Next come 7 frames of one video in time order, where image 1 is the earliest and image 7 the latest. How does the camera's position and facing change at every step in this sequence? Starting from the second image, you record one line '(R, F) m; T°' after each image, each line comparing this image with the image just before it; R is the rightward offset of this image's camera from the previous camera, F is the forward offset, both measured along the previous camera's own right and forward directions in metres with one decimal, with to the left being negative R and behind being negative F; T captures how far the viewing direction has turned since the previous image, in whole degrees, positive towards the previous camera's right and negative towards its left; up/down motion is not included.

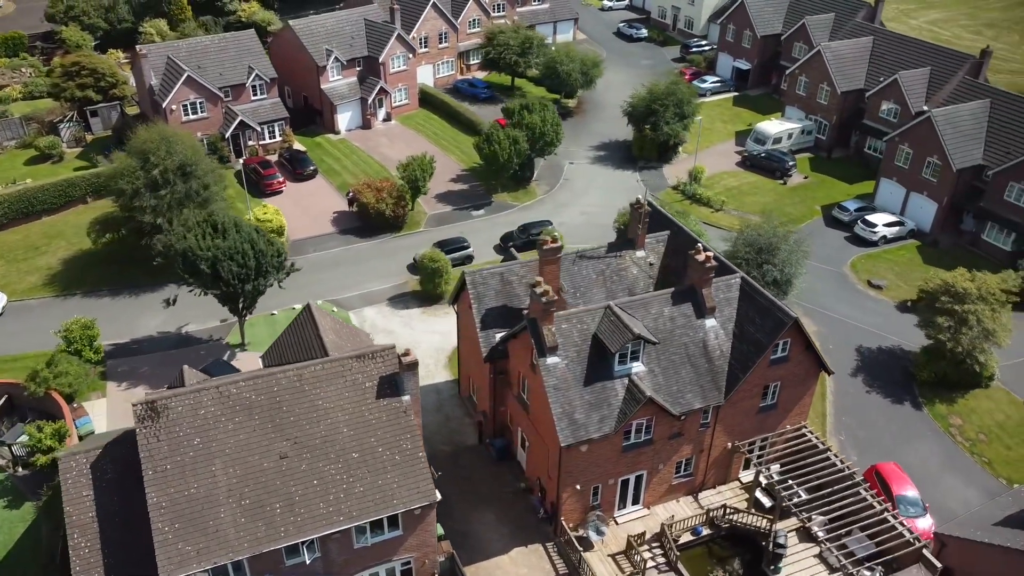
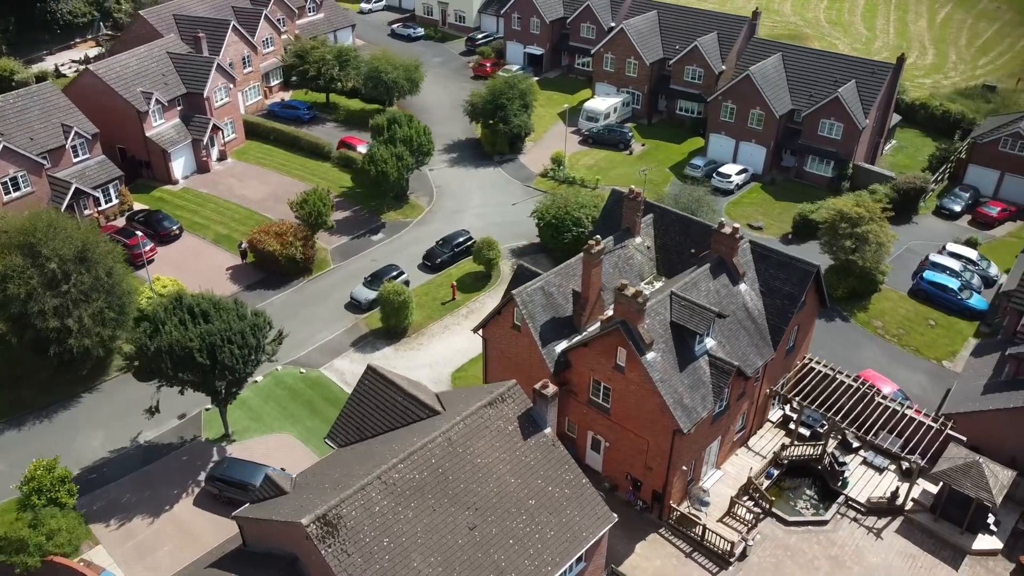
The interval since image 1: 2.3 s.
(-14.9, +3.1) m; +20°
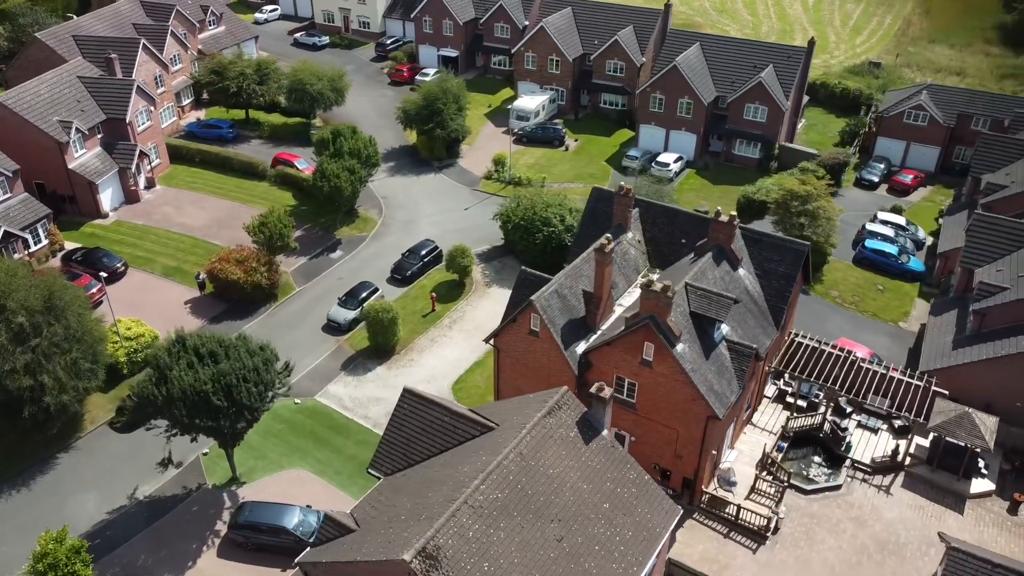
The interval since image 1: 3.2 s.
(-6.2, +0.7) m; +8°
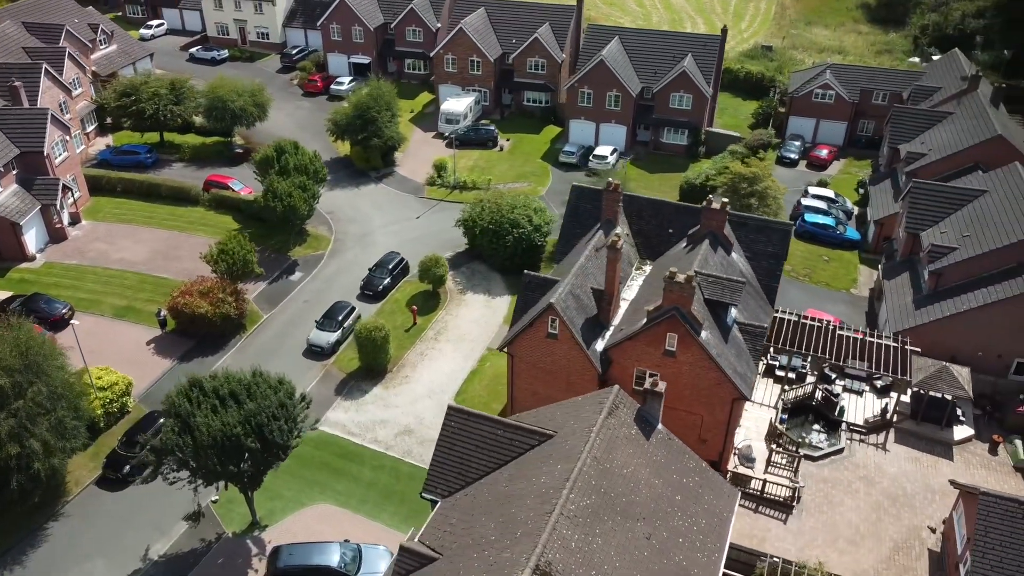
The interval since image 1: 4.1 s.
(-6.3, +0.8) m; +9°
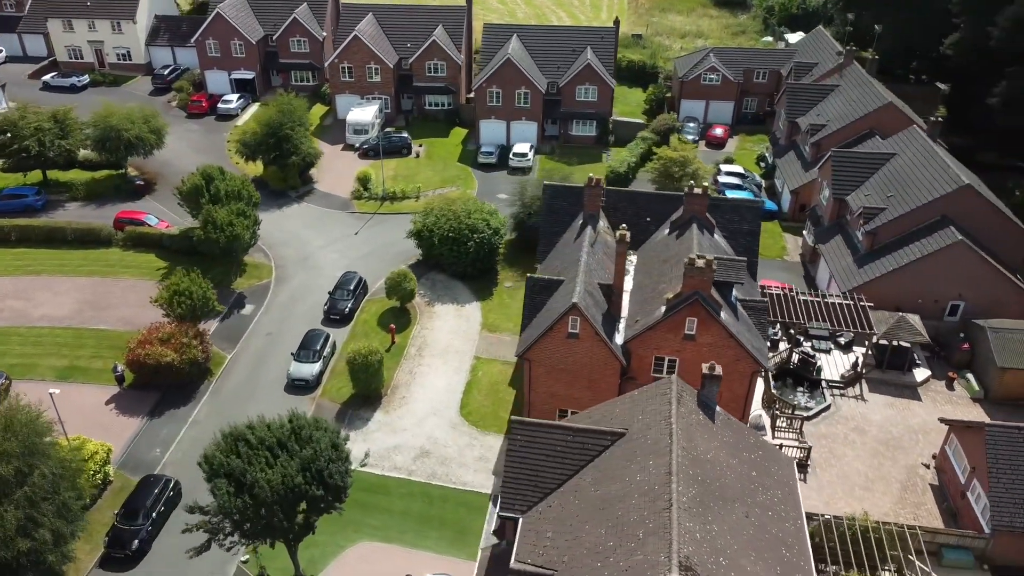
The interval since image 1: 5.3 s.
(-7.9, +1.2) m; +11°
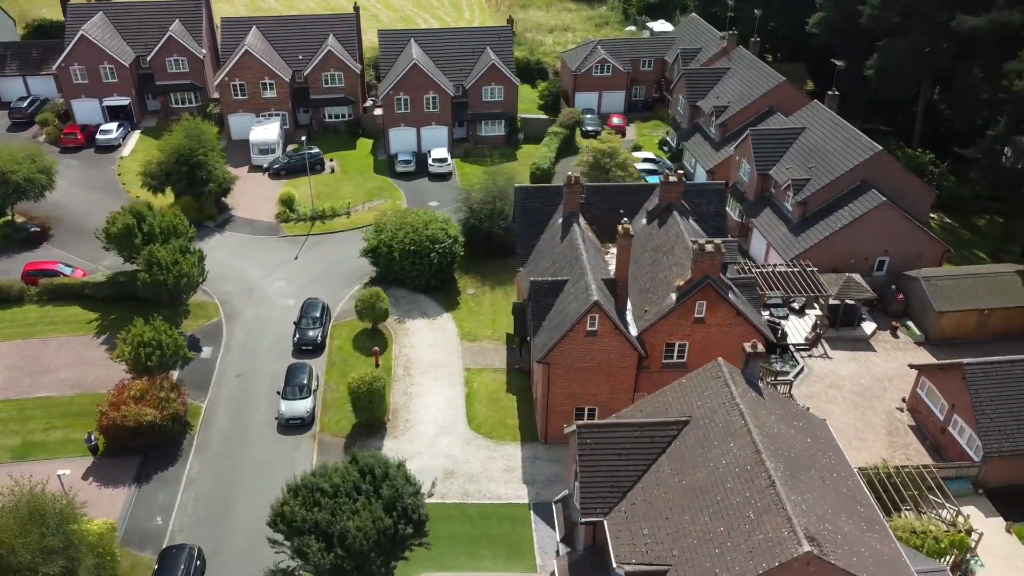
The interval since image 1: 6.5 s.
(-7.9, +1.2) m; +11°
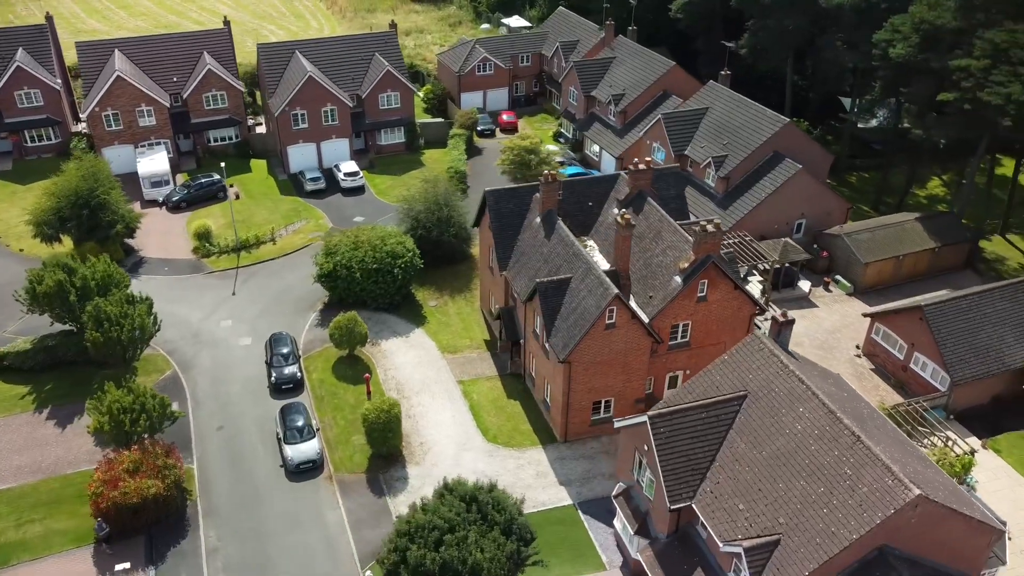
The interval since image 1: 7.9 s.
(-8.8, +1.5) m; +12°
